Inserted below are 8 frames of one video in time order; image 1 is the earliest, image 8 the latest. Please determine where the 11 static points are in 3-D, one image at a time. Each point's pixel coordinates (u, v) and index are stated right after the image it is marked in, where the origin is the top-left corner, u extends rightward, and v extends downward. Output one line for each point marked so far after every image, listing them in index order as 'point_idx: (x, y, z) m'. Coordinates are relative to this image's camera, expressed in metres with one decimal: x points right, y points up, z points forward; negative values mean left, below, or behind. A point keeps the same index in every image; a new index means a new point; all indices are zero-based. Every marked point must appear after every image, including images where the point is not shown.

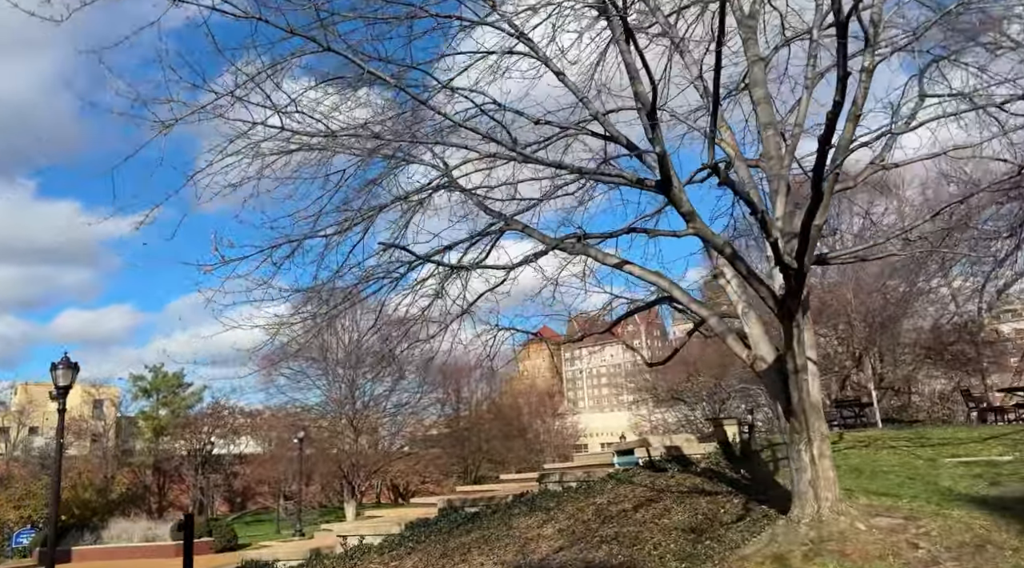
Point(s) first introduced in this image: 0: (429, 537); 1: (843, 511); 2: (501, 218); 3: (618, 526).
0: (-1.0, -3.0, +9.2) m
1: (+2.2, -1.5, +5.1) m
2: (-0.1, +0.6, +7.2) m
3: (+1.0, -2.2, +6.9) m
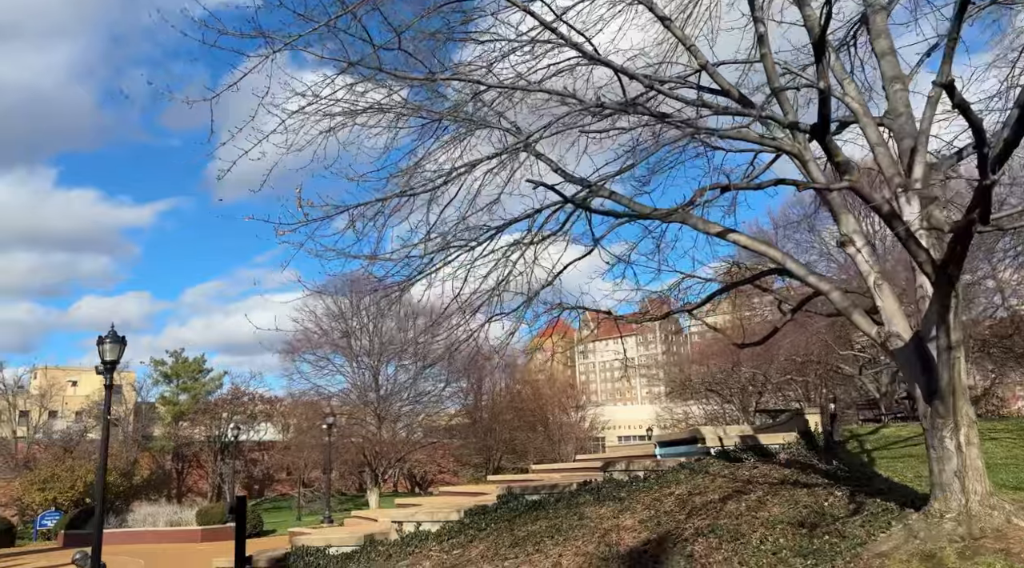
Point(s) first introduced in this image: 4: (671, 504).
0: (-0.2, -2.7, +8.7) m
1: (+2.9, -1.3, +4.6) m
2: (+0.6, +0.9, +6.7) m
3: (+1.7, -2.0, +6.5) m
4: (+1.5, -2.1, +7.3) m
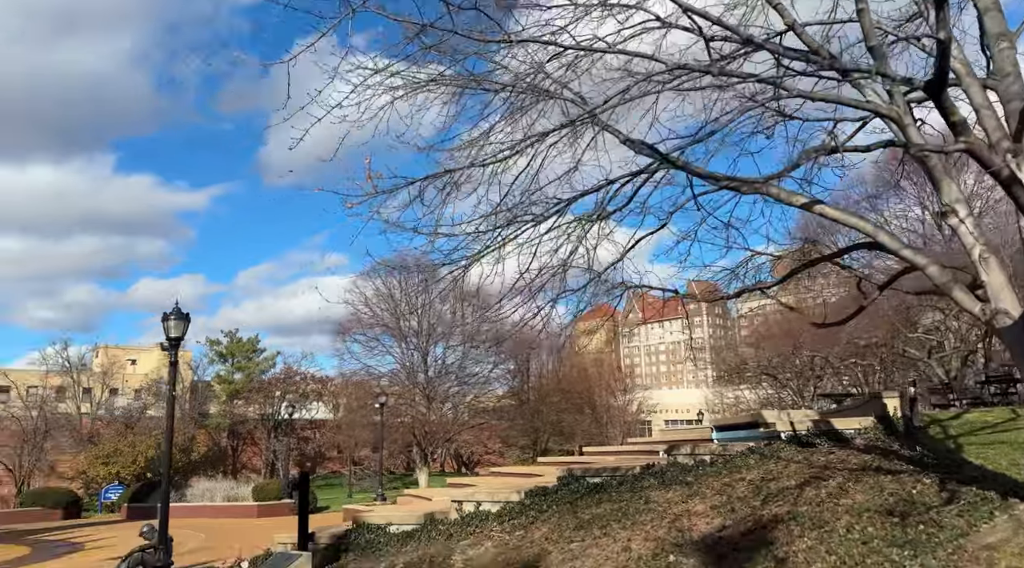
0: (+0.5, -2.5, +8.6) m
1: (+3.3, -1.2, +4.3) m
2: (+1.2, +1.1, +6.4) m
3: (+2.2, -1.8, +6.2) m
4: (+2.1, -1.9, +7.0) m
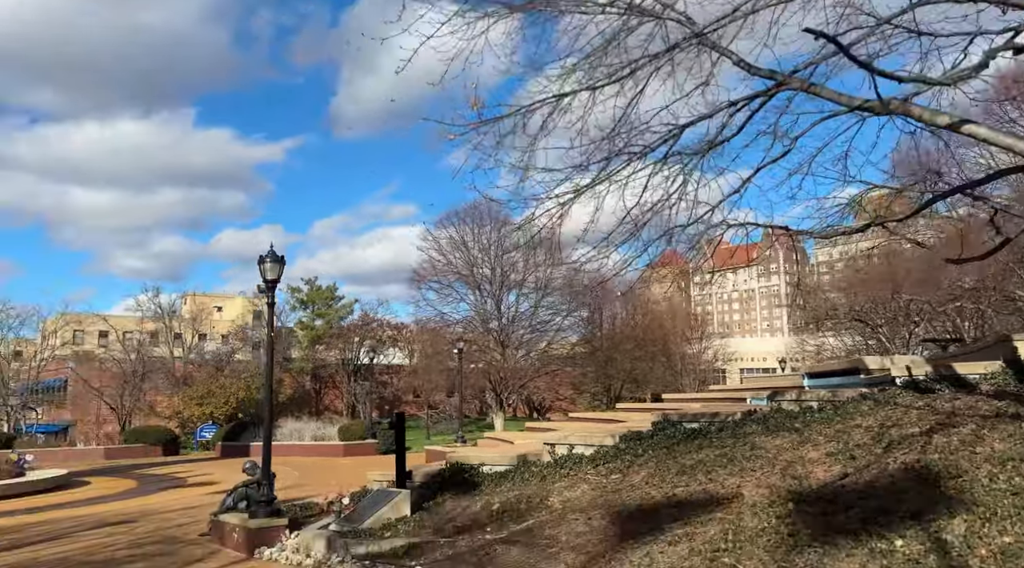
0: (+1.5, -1.8, +8.4) m
1: (+4.0, -0.8, +3.8) m
2: (+2.0, +1.6, +5.9) m
3: (+3.1, -1.3, +5.8) m
4: (+3.0, -1.3, +6.7) m
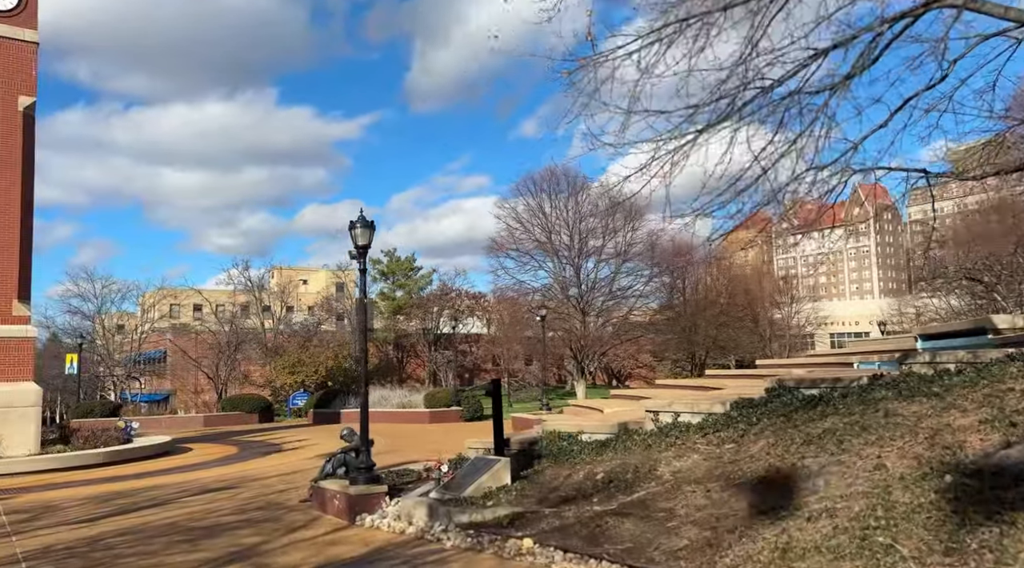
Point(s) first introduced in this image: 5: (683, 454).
0: (+2.6, -1.4, +7.9) m
1: (+4.6, -0.5, +2.9) m
2: (+2.8, +1.9, +5.2) m
3: (+3.9, -0.9, +5.1) m
4: (+3.9, -0.9, +6.0) m
5: (+1.8, -1.7, +7.9) m
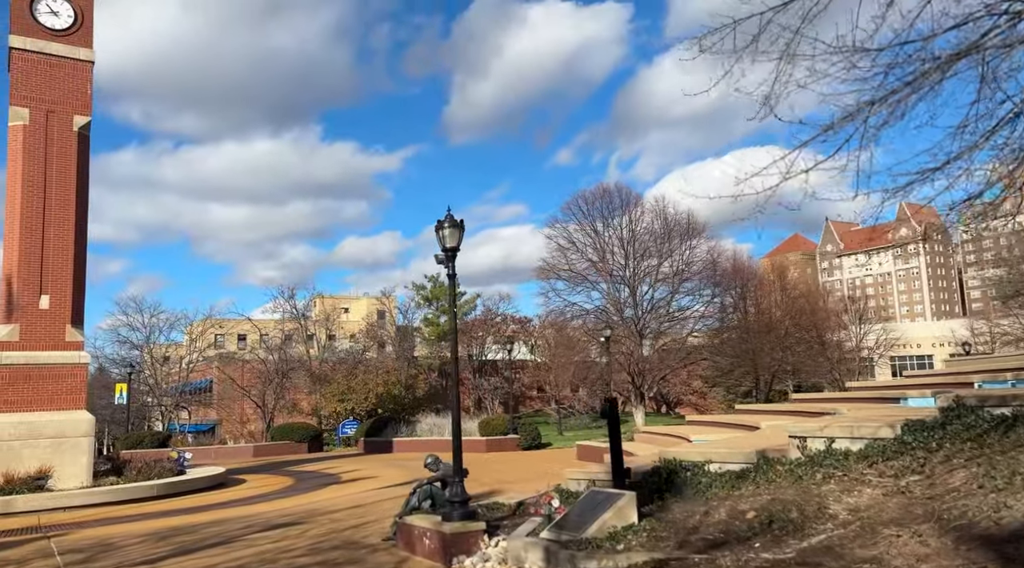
0: (+3.7, -1.3, +6.5) m
1: (+5.5, -0.3, +1.5) m
2: (+3.8, +2.1, +3.9) m
3: (+4.9, -0.8, +3.7) m
4: (+5.0, -0.8, +4.5) m
5: (+2.9, -1.7, +6.5) m
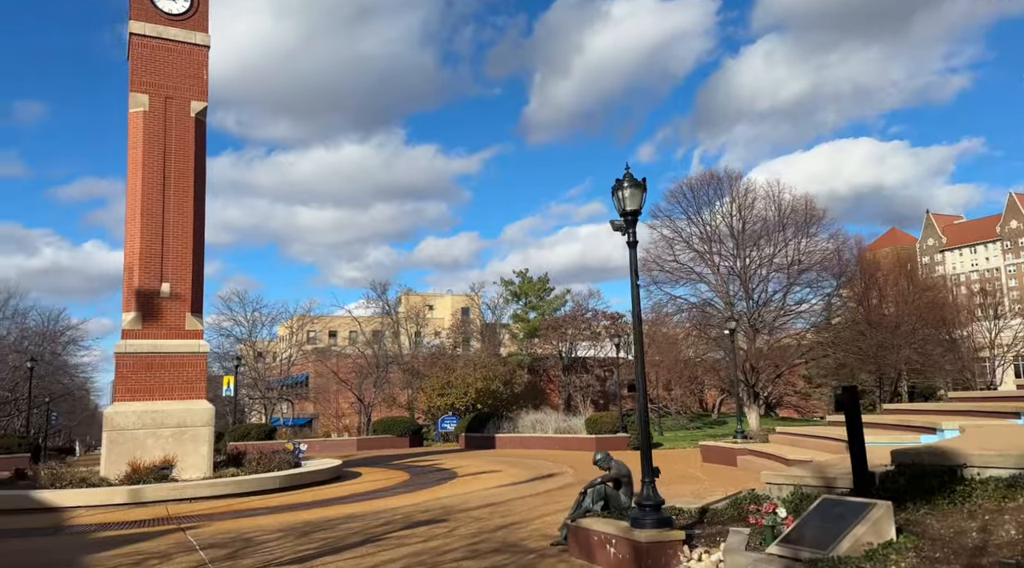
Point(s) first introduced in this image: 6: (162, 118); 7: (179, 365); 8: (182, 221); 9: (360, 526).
0: (+5.3, -1.0, +4.9) m
1: (+6.5, 0.0, -0.3) m
2: (+5.1, +2.4, +2.3) m
3: (+6.2, -0.5, +2.0) m
4: (+6.3, -0.5, +2.8) m
5: (+4.5, -1.4, +5.0) m
6: (-7.6, +3.6, +16.7) m
7: (-6.9, -1.7, +16.0) m
8: (-7.1, +1.4, +16.5) m
9: (-2.0, -3.2, +10.0) m
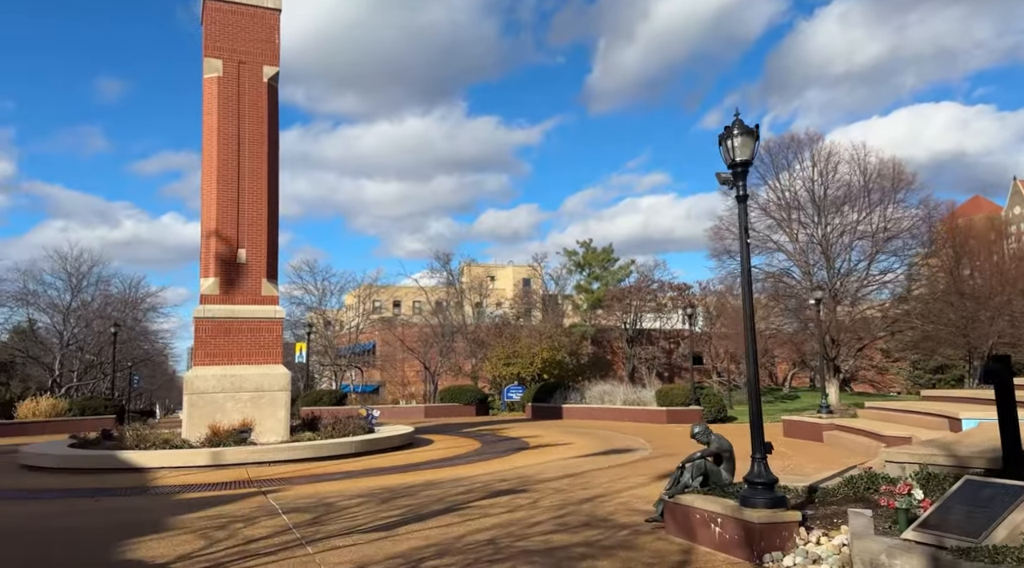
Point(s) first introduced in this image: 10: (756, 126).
0: (+6.0, -0.8, +4.0) m
1: (+6.8, +0.1, -1.3) m
2: (+5.5, +2.5, +1.3) m
3: (+6.6, -0.3, +1.0) m
4: (+6.8, -0.3, +1.8) m
5: (+5.2, -1.2, +4.2) m
6: (-5.9, +4.4, +16.6) m
7: (-5.4, -0.9, +16.1) m
8: (-5.4, +2.1, +16.4) m
9: (-0.9, -2.7, +9.7) m
10: (+2.2, +1.4, +6.7) m
